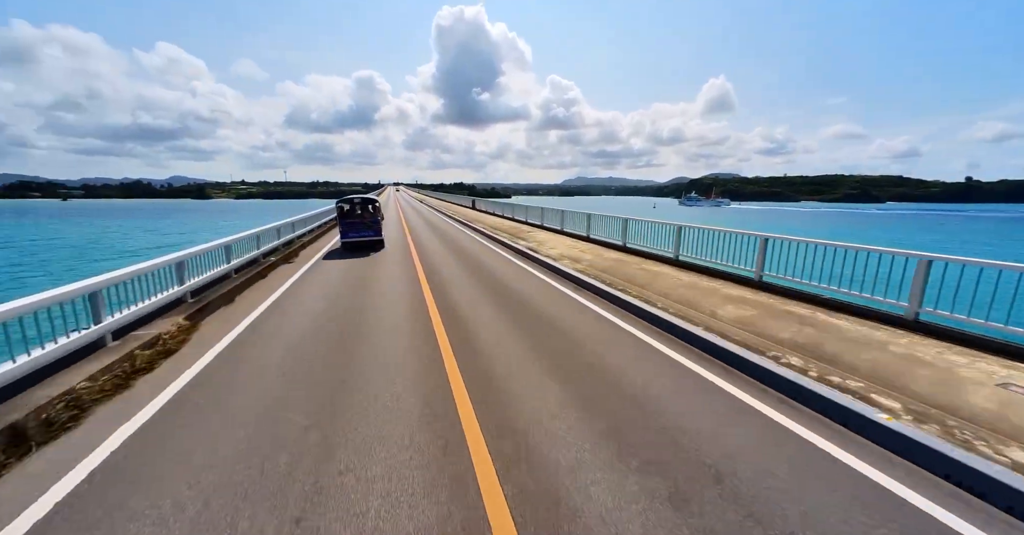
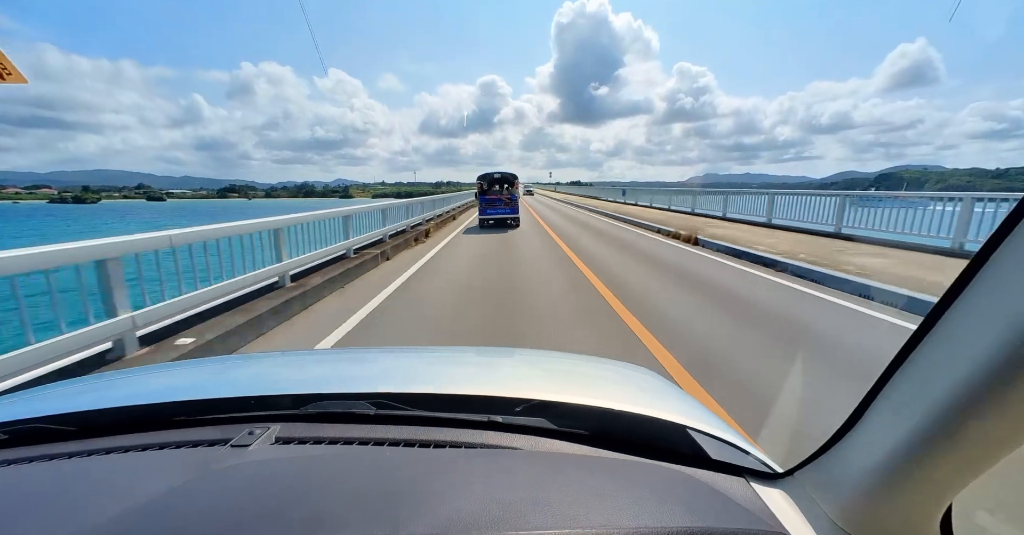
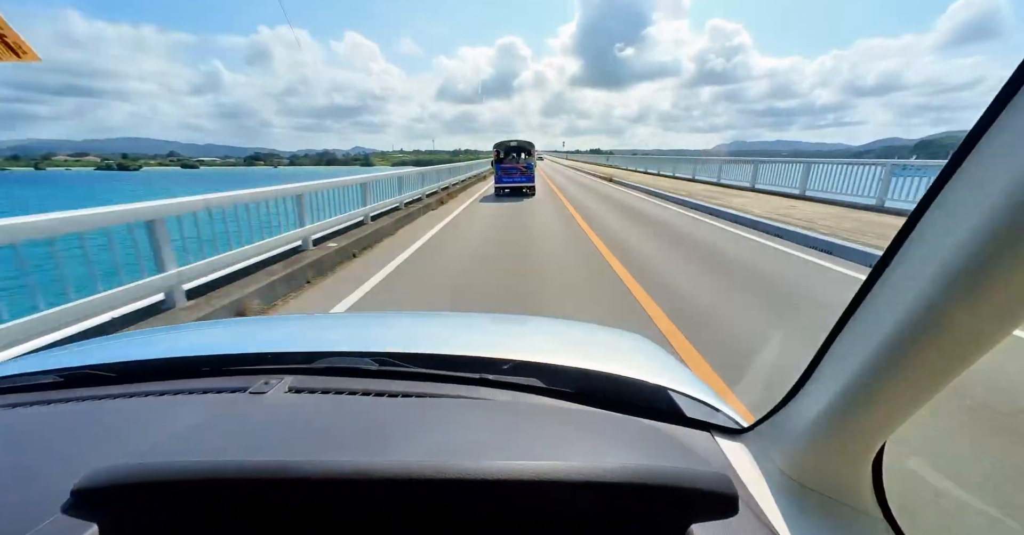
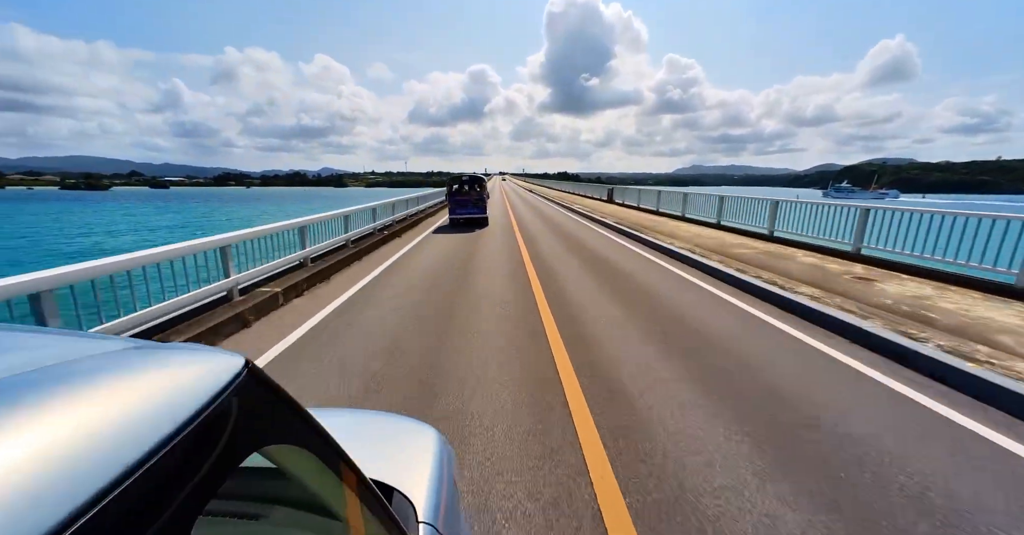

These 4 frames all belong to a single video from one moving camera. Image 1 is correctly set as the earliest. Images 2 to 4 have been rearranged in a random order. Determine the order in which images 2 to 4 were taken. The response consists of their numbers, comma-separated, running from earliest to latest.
4, 3, 2
